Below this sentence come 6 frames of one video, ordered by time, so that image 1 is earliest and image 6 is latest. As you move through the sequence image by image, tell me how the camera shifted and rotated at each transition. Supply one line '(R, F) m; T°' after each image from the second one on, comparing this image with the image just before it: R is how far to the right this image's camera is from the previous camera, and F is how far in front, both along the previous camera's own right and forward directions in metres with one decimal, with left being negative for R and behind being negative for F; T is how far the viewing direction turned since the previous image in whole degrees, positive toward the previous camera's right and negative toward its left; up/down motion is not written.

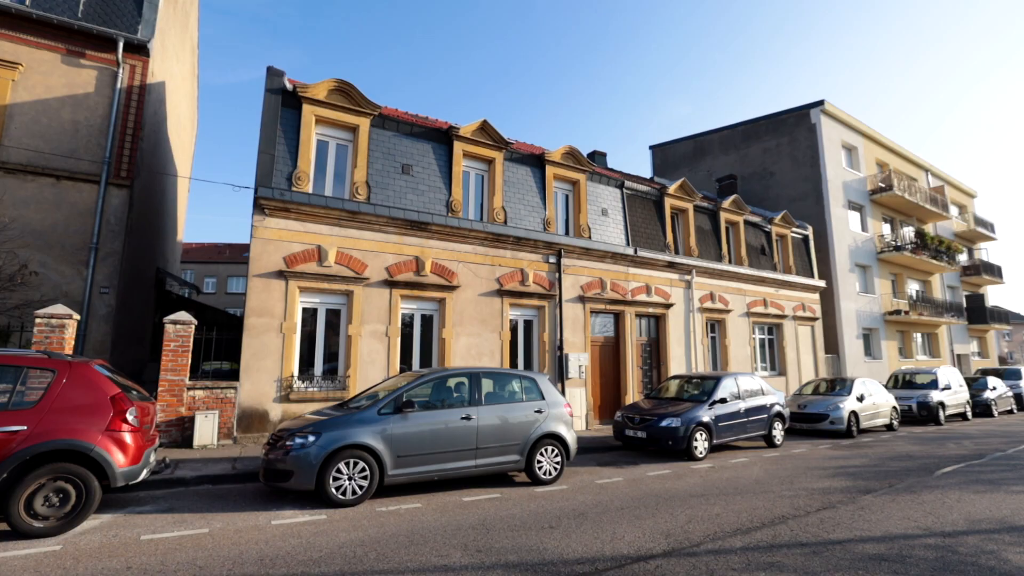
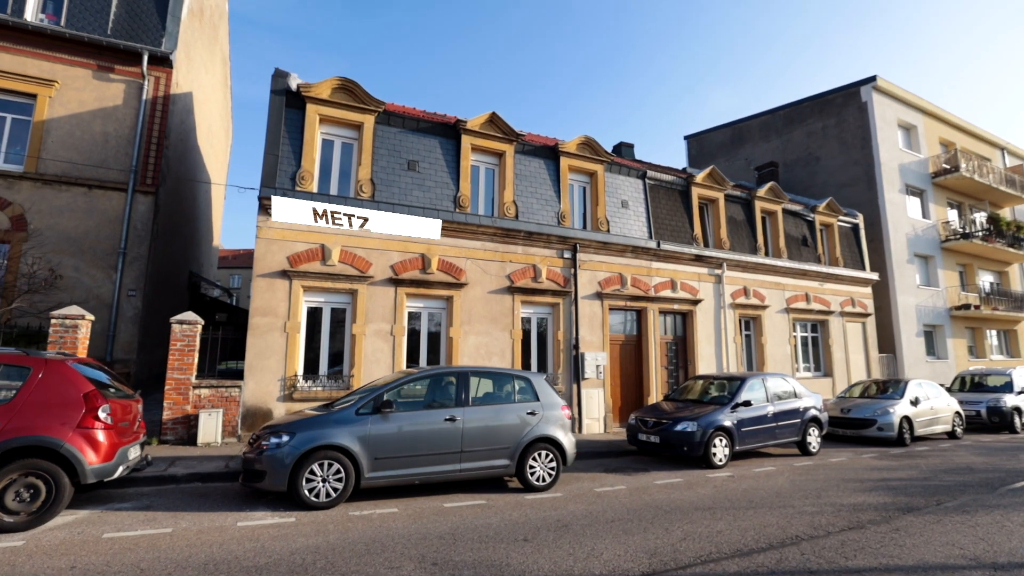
(+0.8, +0.4) m; -5°
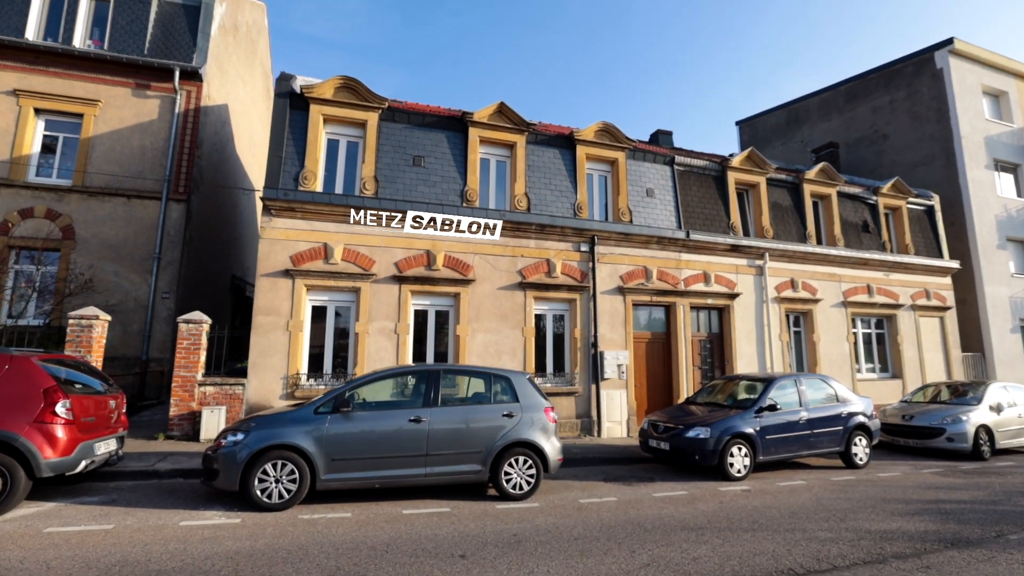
(+1.2, +0.6) m; -7°
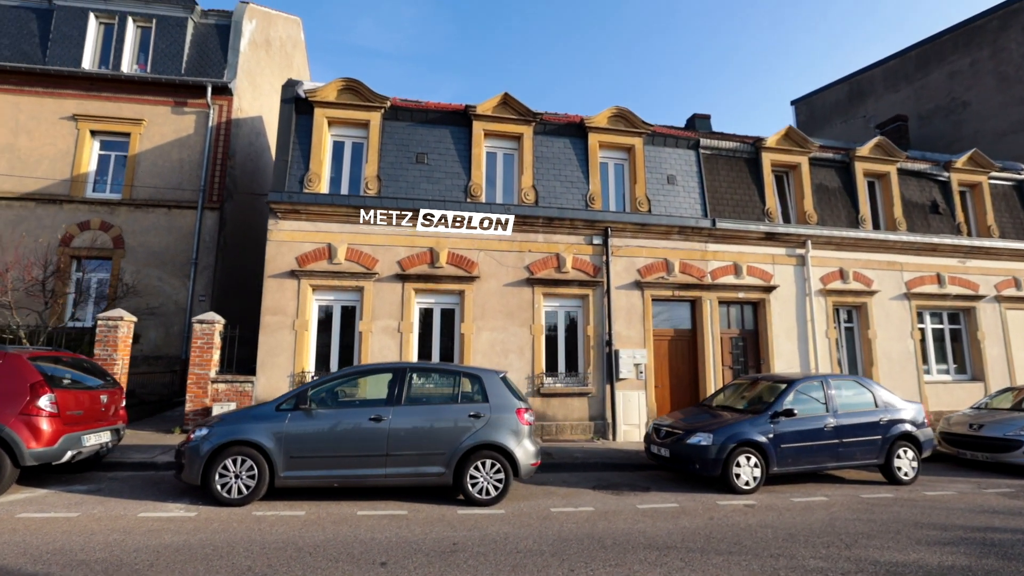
(+1.2, +0.4) m; -7°
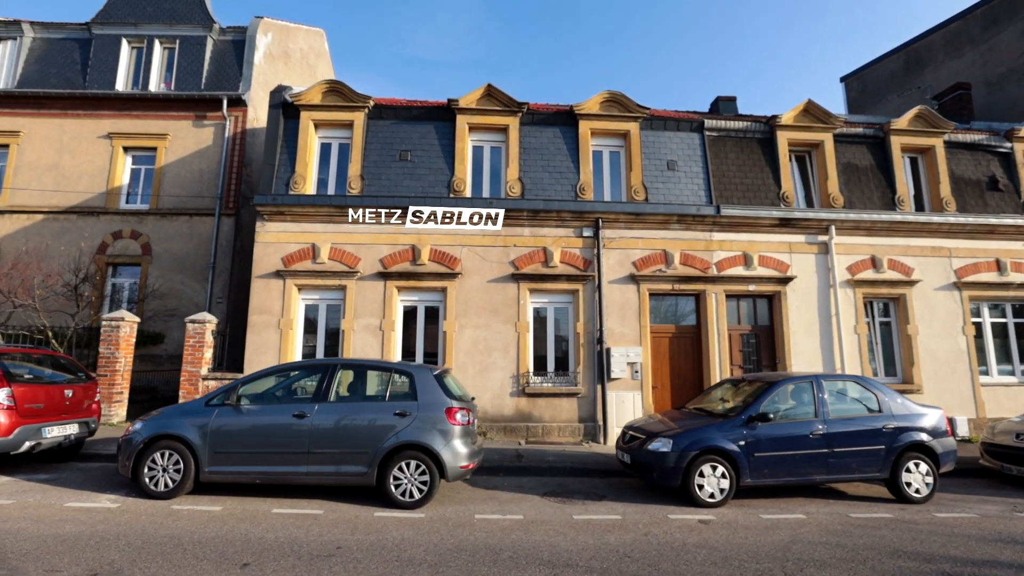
(+1.6, +0.4) m; -7°
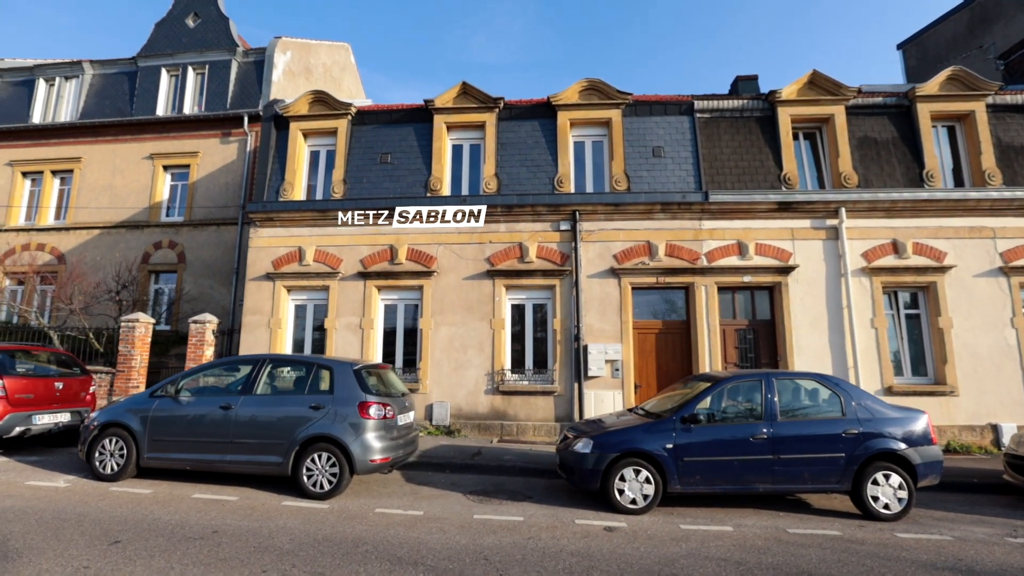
(+1.9, +0.3) m; -8°
